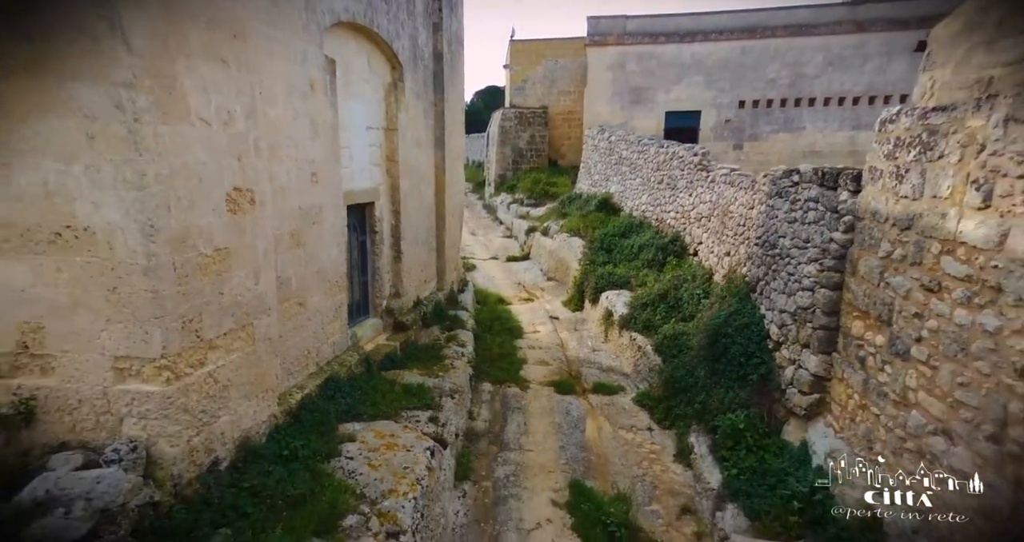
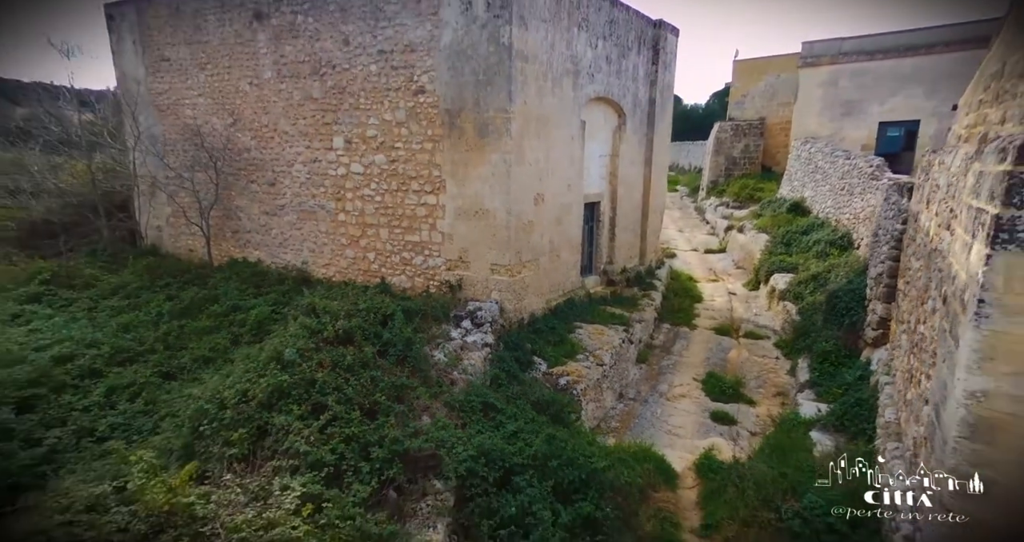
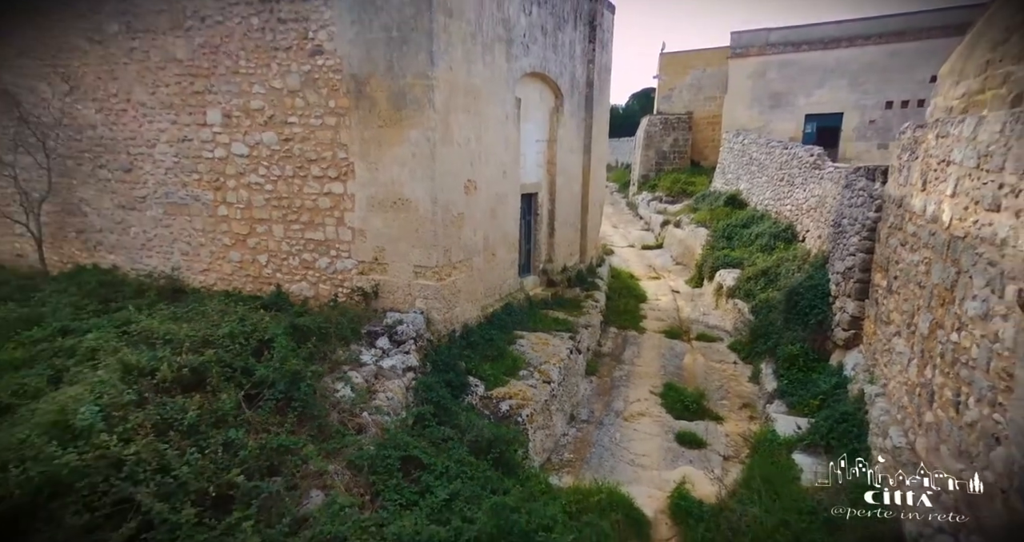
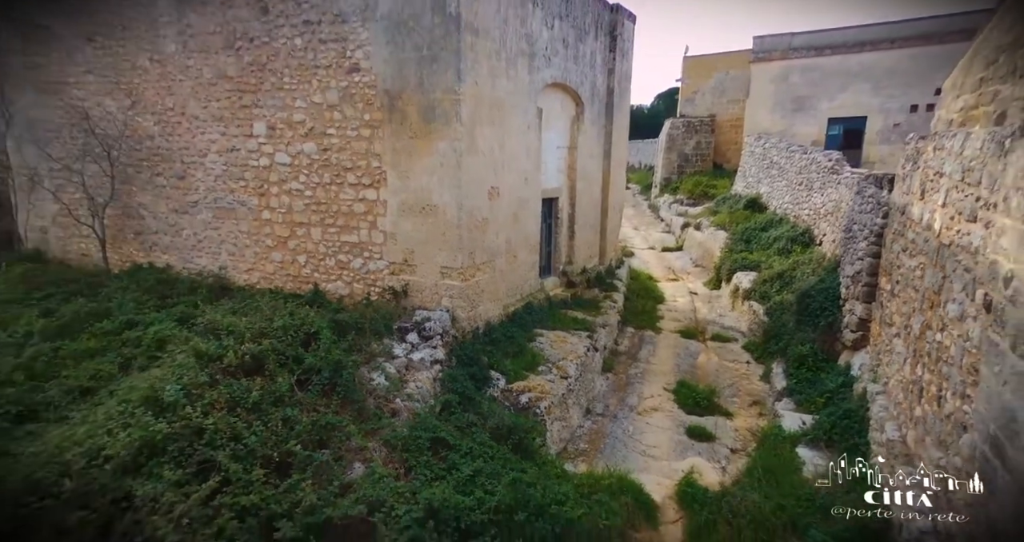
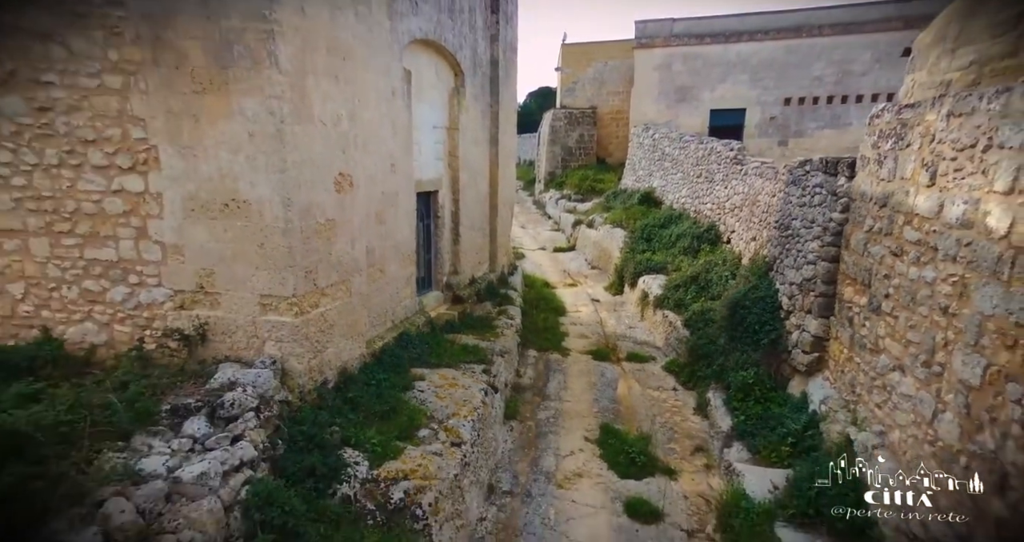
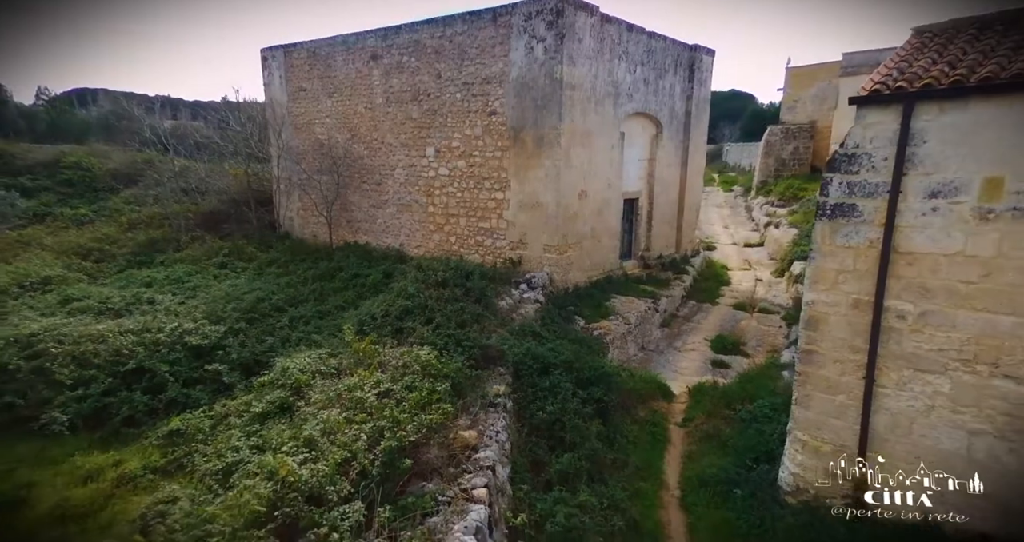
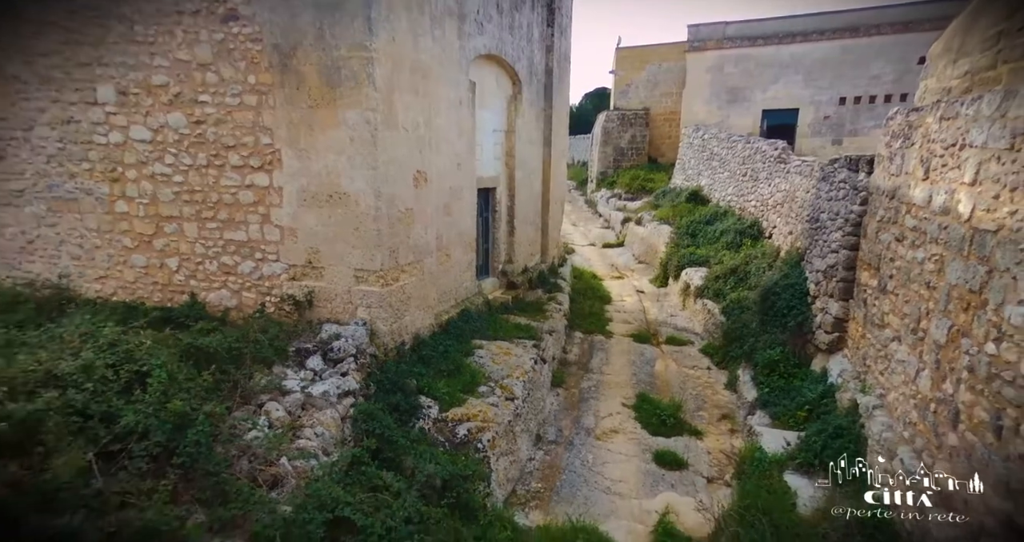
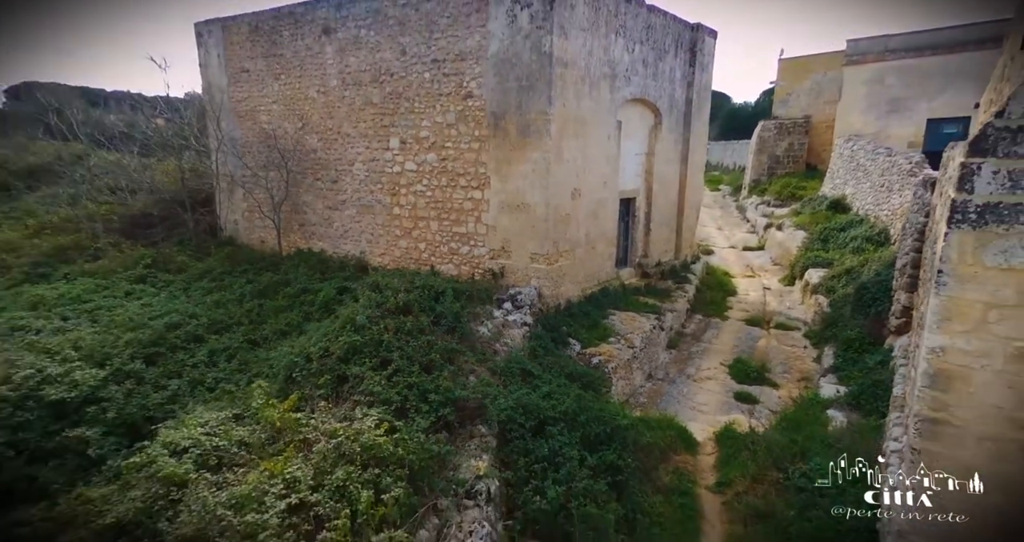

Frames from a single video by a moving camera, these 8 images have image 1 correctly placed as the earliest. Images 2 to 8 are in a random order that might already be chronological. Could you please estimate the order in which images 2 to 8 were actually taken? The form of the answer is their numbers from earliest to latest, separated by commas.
5, 7, 3, 4, 2, 8, 6
